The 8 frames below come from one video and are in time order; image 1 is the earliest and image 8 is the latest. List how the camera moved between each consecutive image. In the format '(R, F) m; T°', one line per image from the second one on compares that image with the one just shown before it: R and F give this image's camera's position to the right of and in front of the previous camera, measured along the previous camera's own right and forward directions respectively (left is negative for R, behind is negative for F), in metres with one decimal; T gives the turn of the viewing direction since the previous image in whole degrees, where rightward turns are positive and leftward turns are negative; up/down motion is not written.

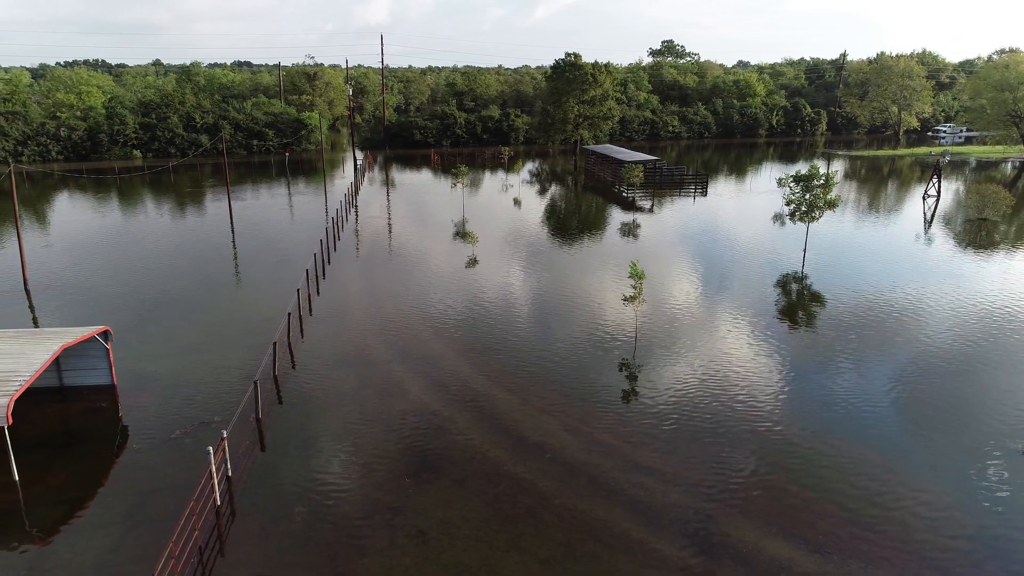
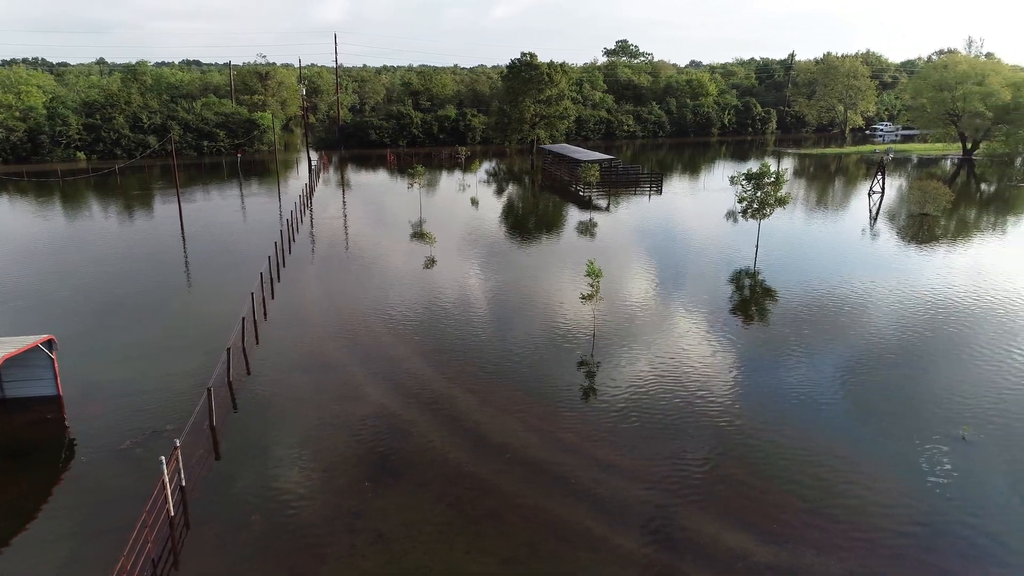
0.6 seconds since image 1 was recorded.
(+0.4, +0.1) m; +3°
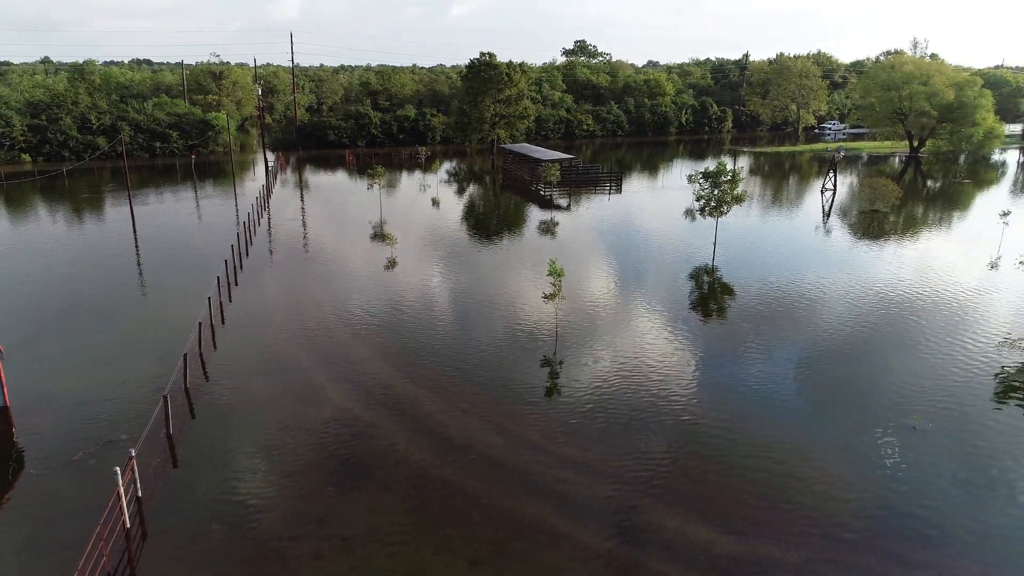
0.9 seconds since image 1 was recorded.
(+0.4, +0.1) m; +3°
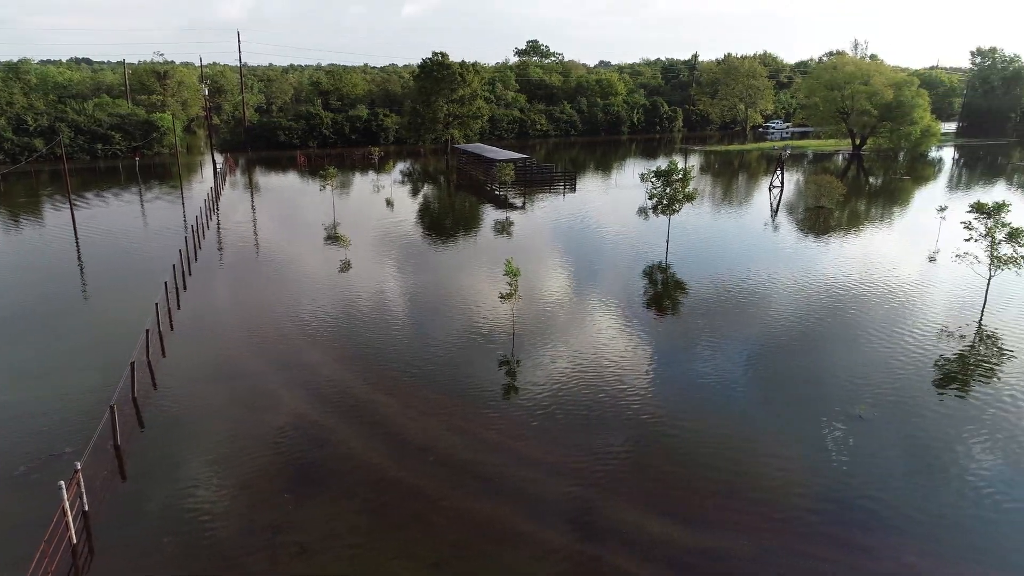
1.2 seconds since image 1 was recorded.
(+0.4, +0.1) m; +3°
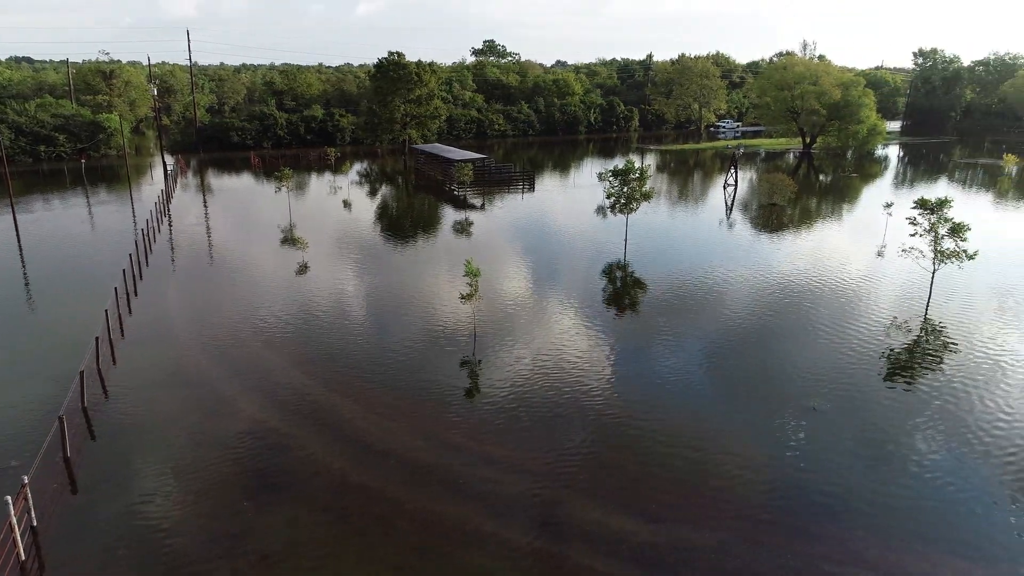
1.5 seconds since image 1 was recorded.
(+0.4, 0.0) m; +3°
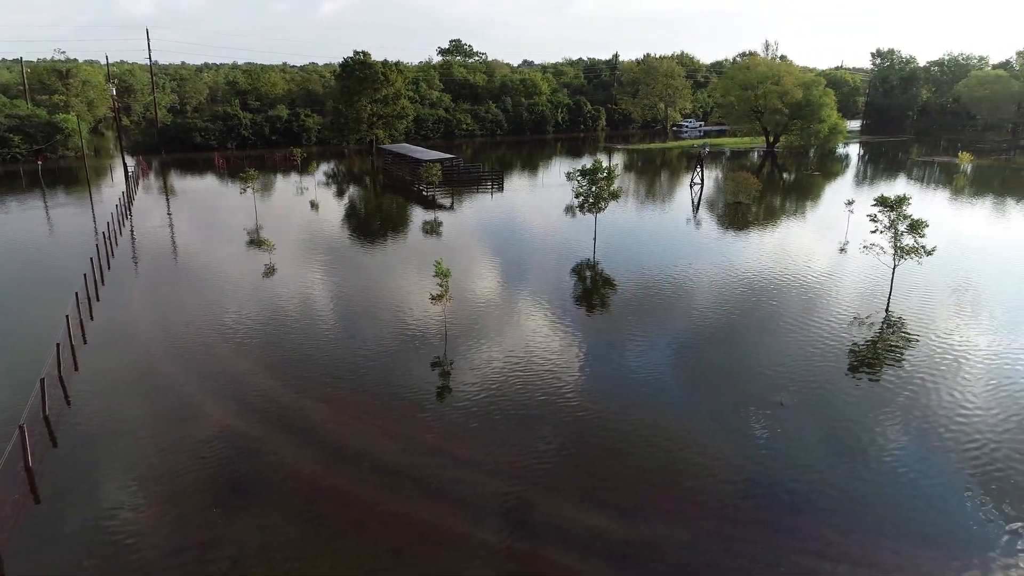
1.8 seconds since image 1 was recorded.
(+0.3, 0.0) m; +2°
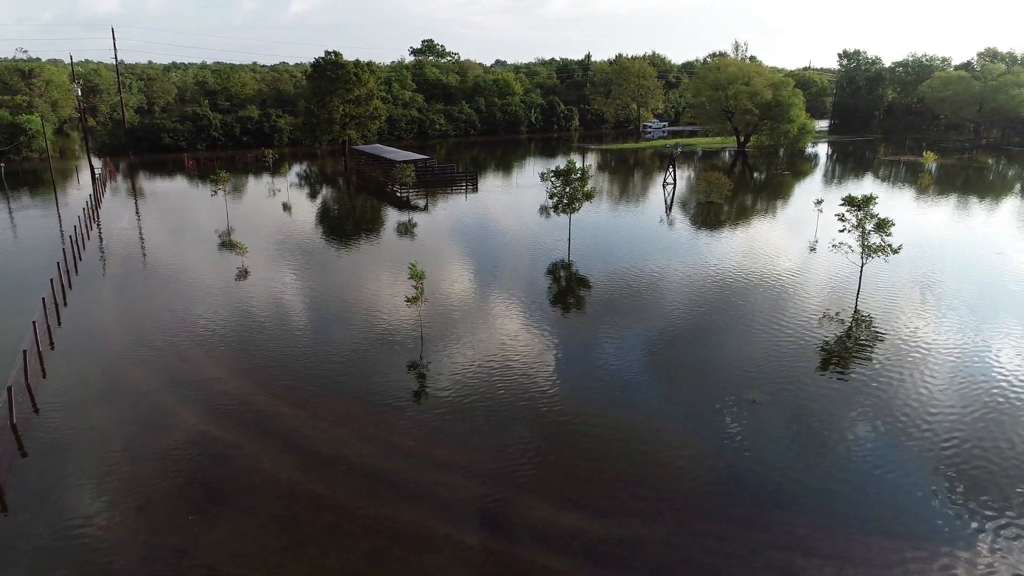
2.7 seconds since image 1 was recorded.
(+0.3, 0.0) m; +2°
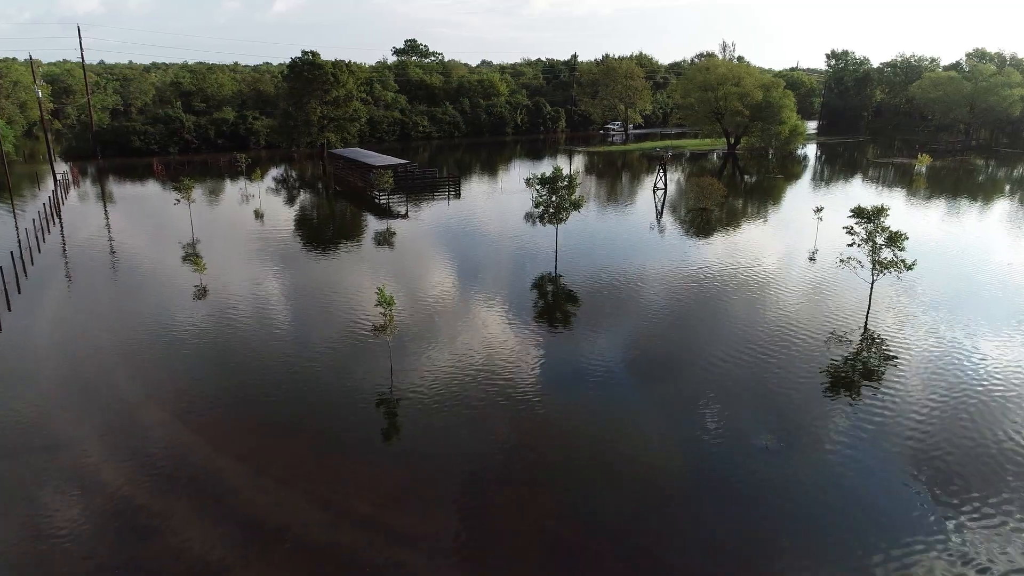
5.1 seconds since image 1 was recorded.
(+0.1, +0.7) m; +1°
